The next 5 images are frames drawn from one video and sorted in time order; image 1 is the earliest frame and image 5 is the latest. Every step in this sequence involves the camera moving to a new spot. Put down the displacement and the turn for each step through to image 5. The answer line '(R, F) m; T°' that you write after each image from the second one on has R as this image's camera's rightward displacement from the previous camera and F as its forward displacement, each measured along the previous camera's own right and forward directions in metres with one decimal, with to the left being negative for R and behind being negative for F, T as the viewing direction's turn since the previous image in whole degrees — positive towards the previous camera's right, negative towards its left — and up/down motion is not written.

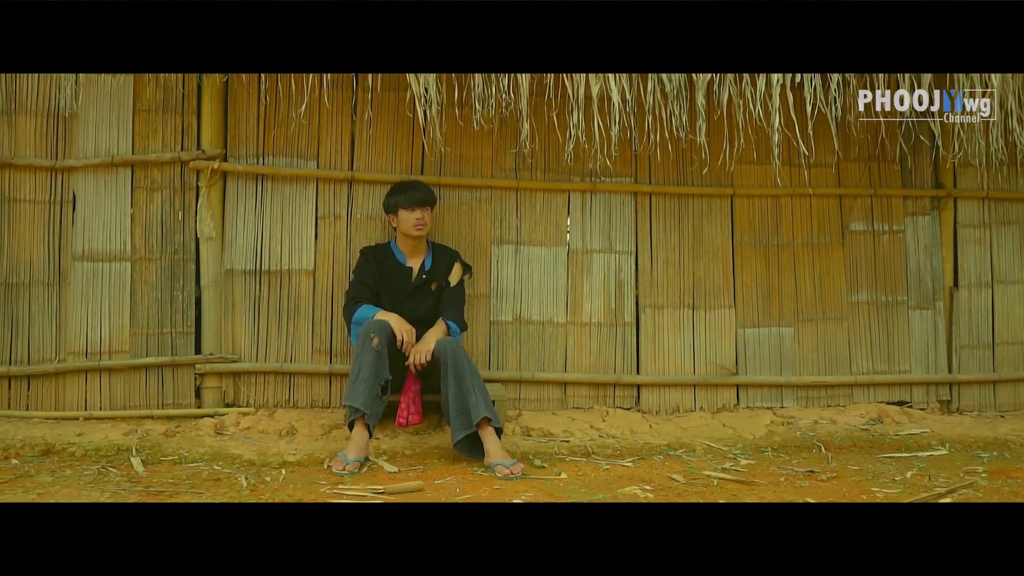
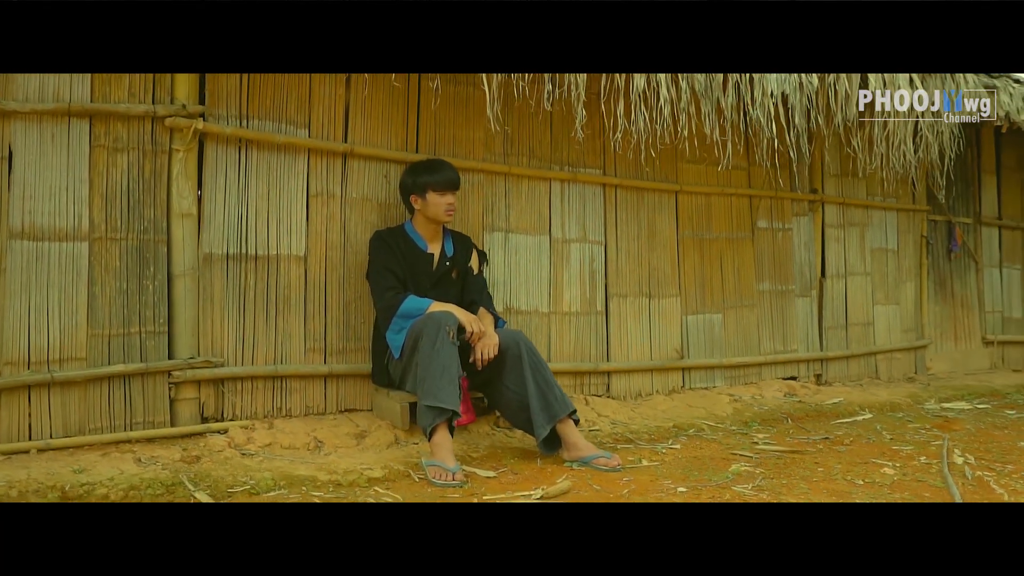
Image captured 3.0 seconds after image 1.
(-1.5, +0.4) m; +23°
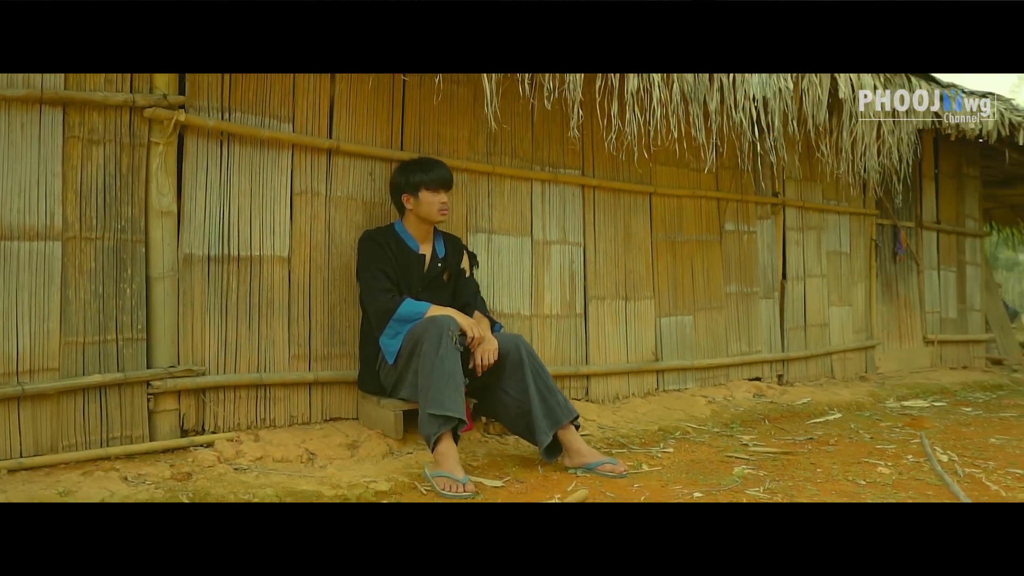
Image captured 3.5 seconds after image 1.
(-0.3, +0.1) m; +5°
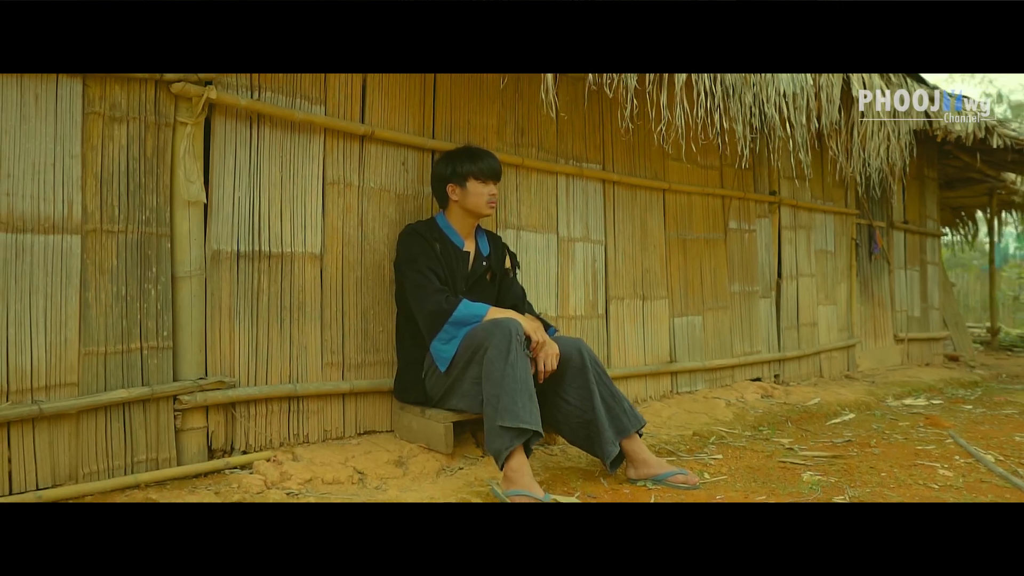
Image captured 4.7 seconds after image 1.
(-0.5, +0.3) m; +6°
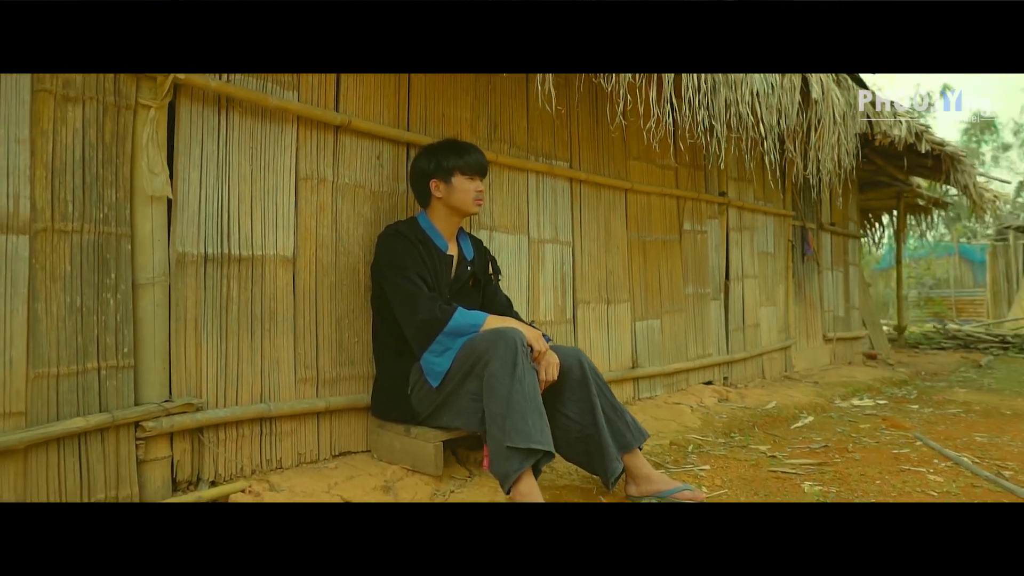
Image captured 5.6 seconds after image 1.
(-0.3, +0.2) m; +7°
